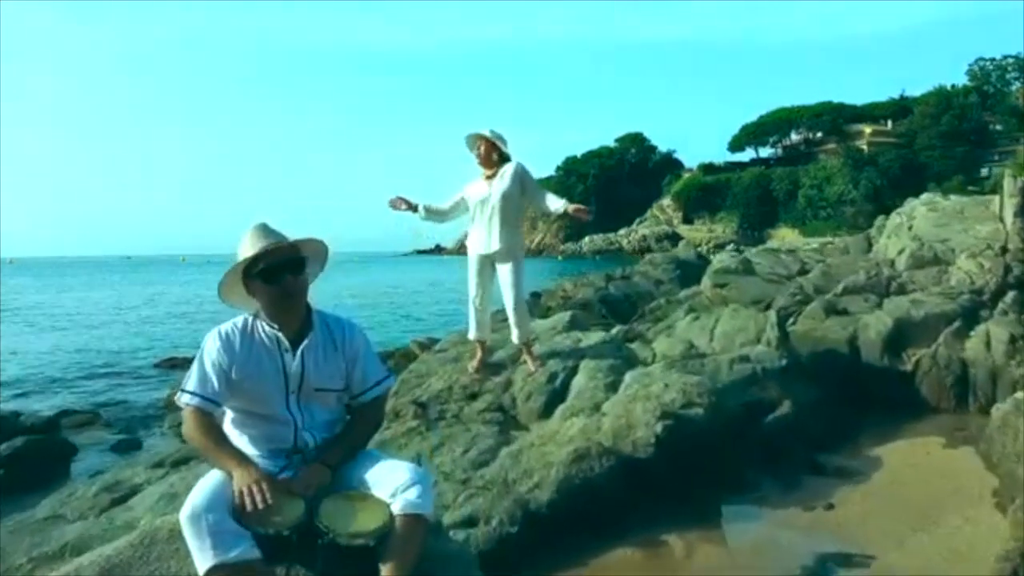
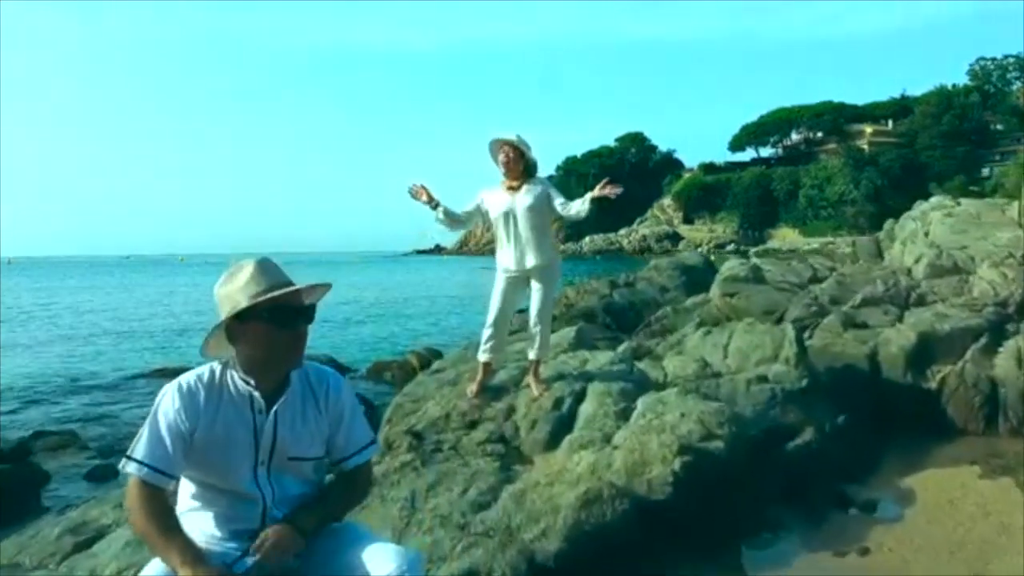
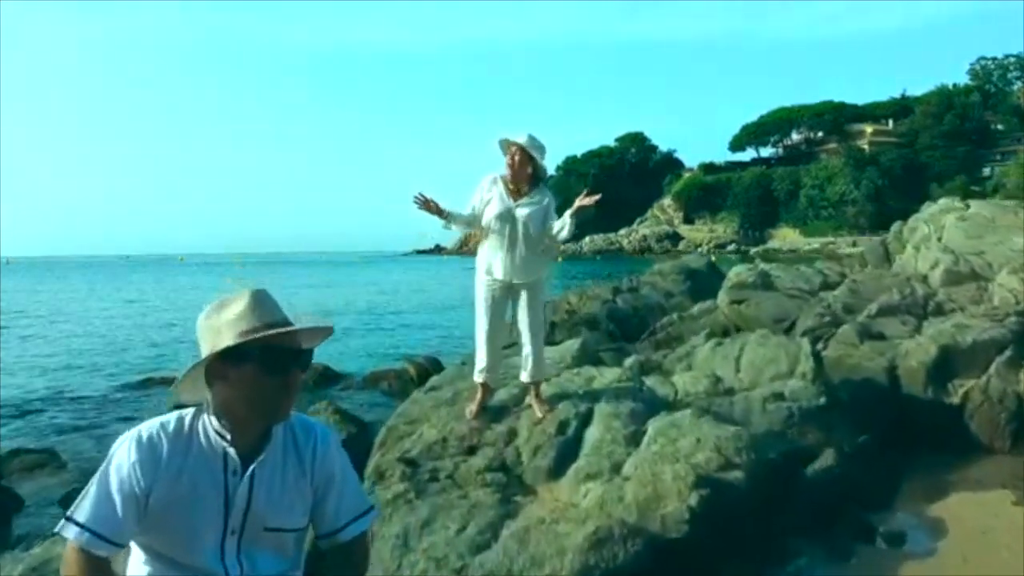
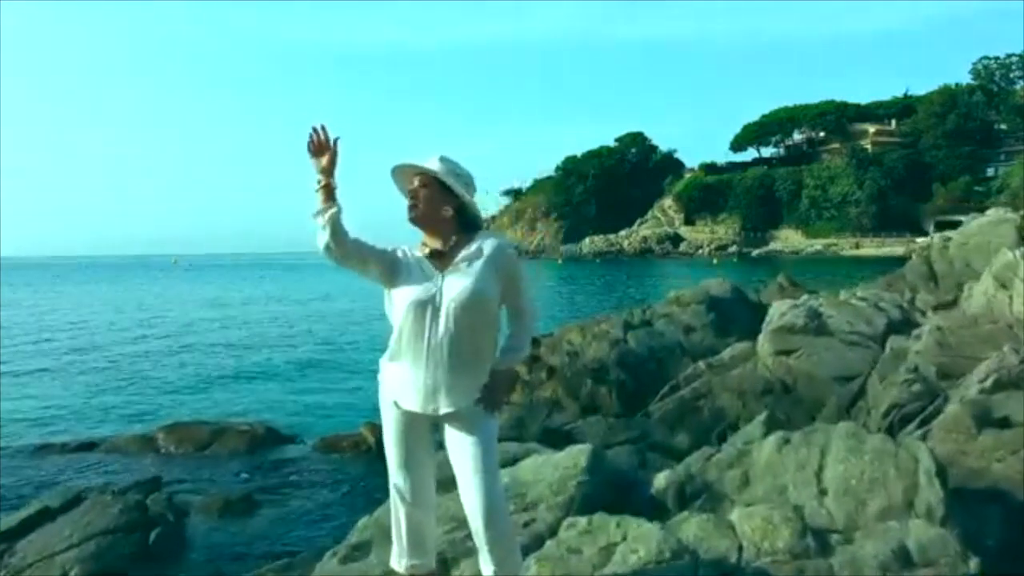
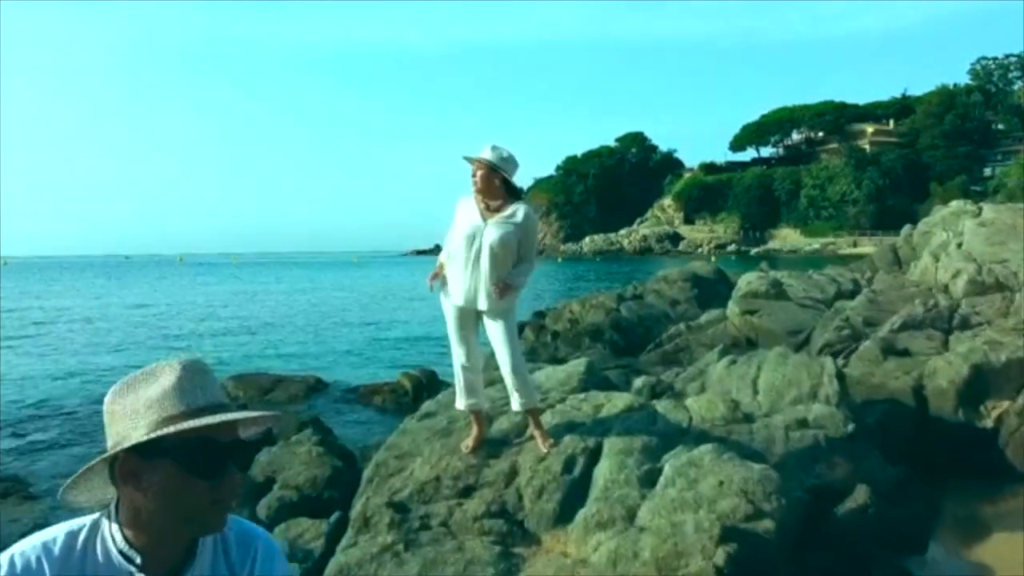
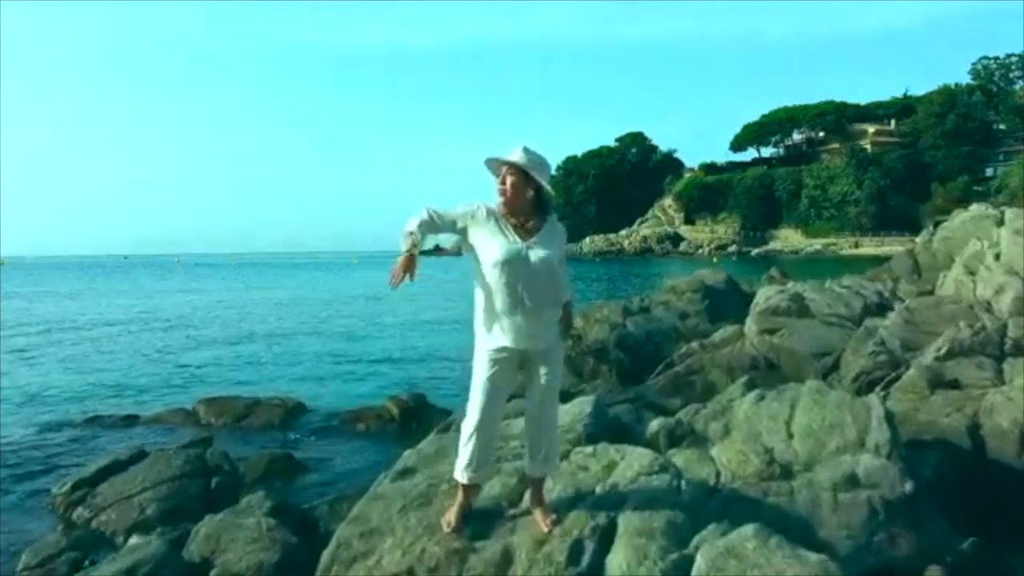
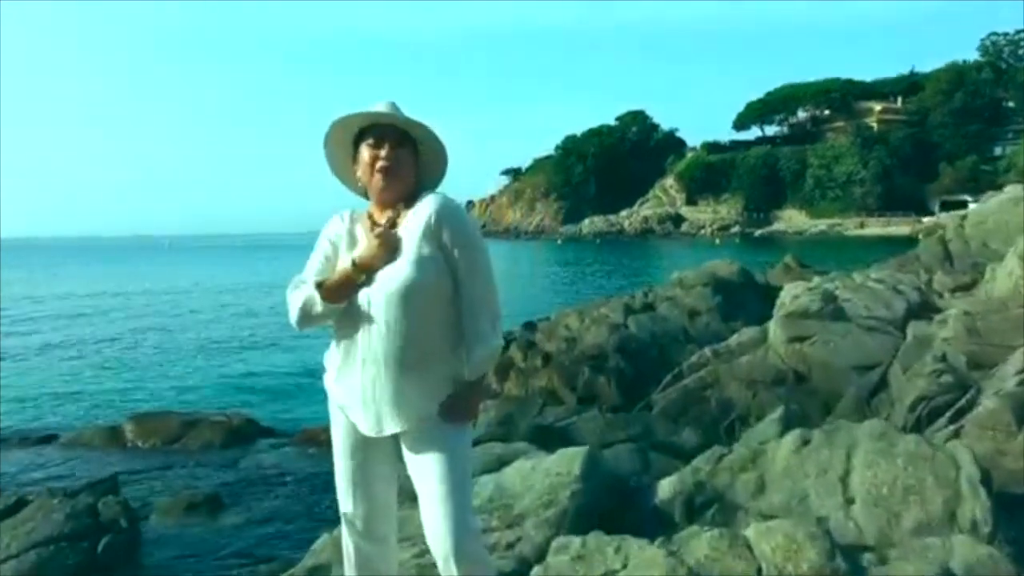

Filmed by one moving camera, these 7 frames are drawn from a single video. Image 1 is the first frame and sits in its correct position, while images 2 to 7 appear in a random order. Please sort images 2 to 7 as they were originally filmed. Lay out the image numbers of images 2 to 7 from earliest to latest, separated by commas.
2, 3, 5, 6, 4, 7
